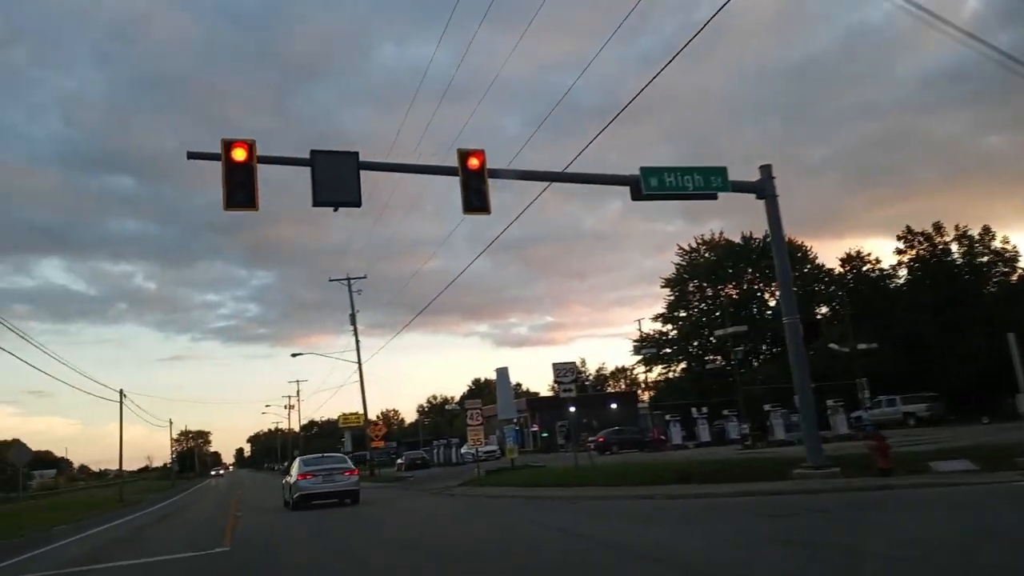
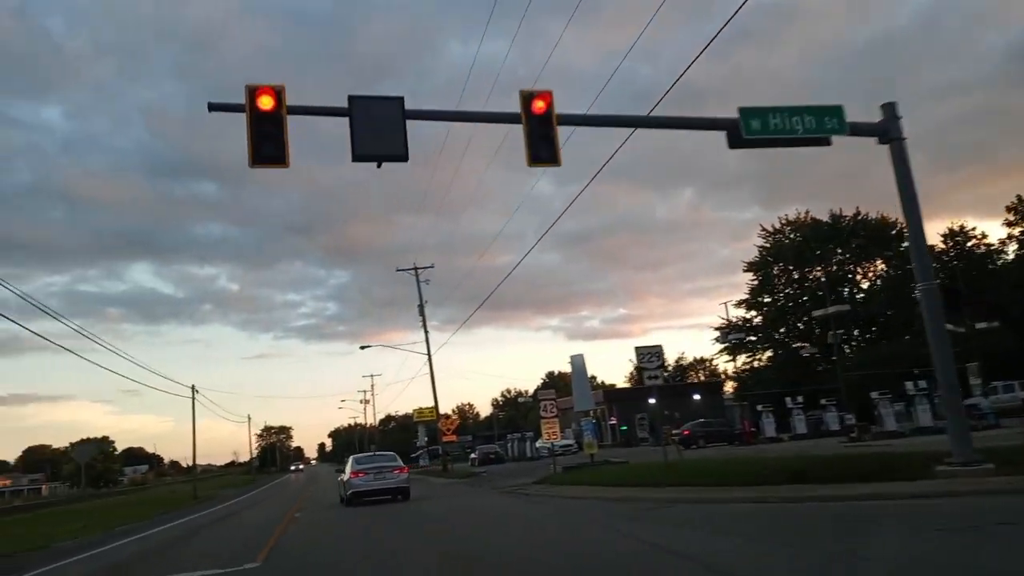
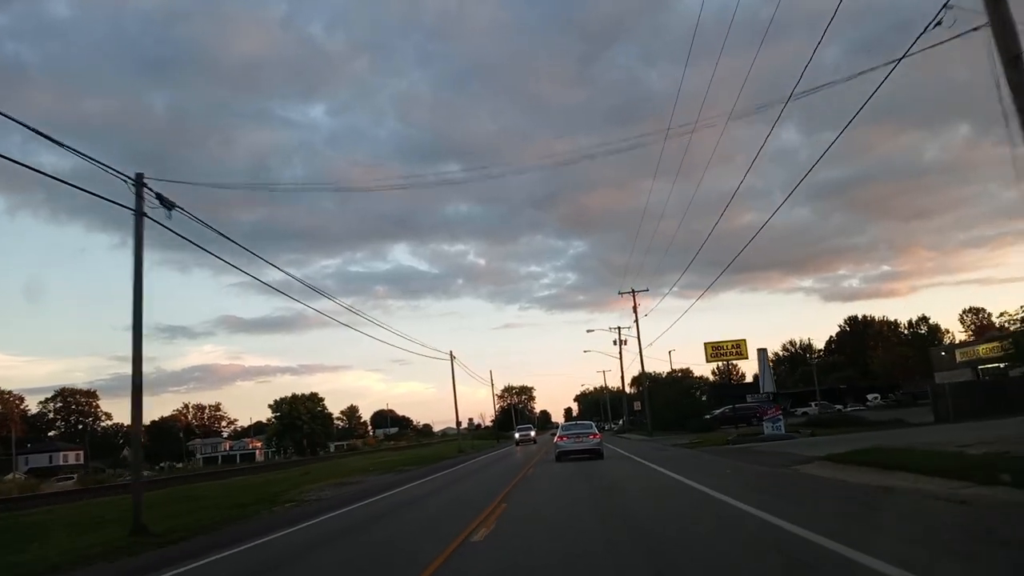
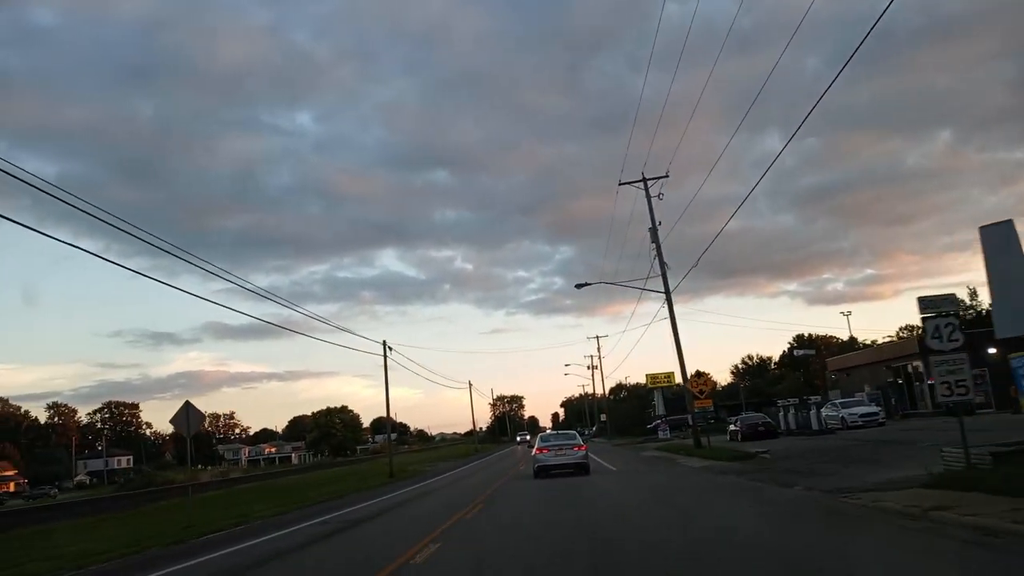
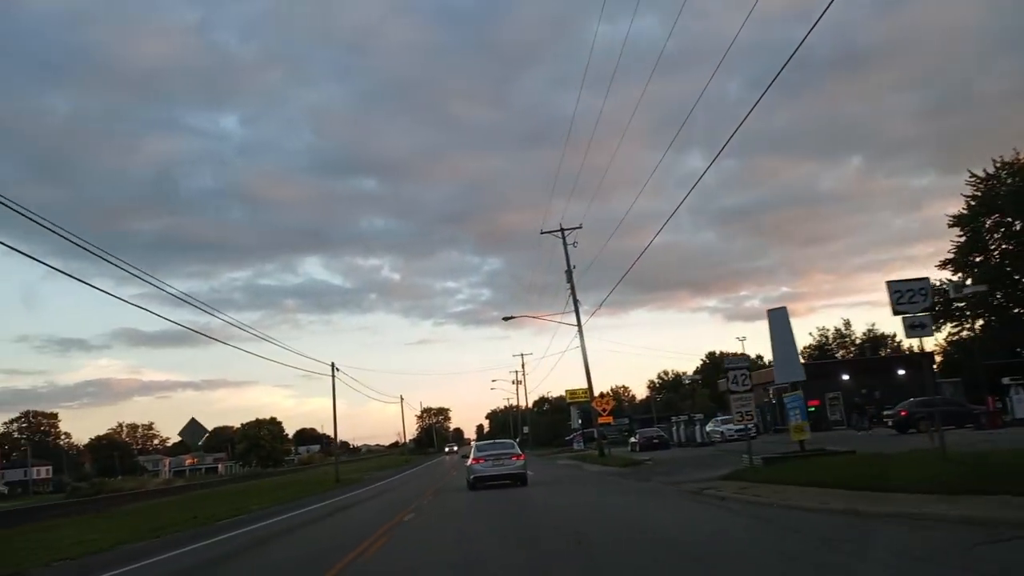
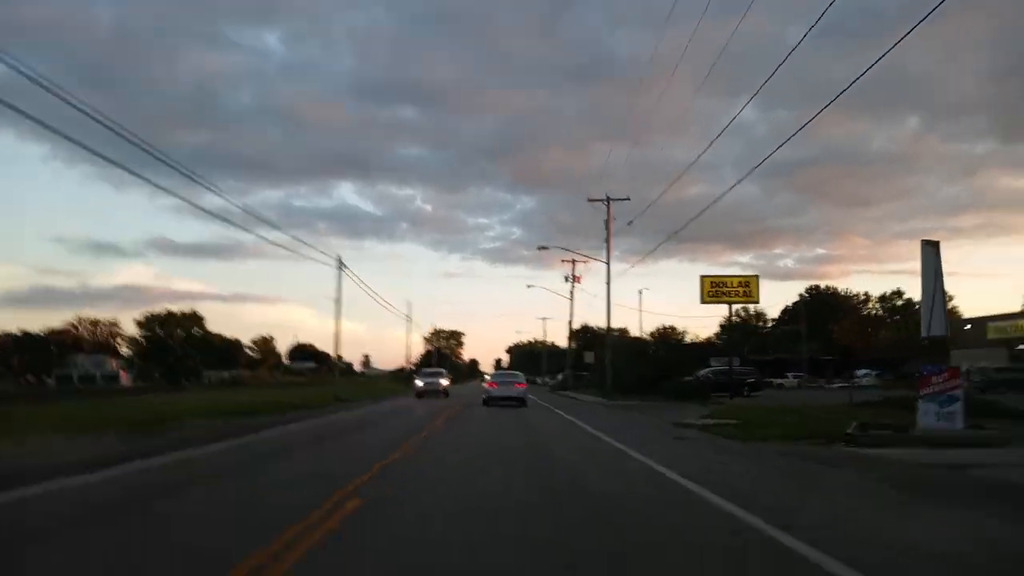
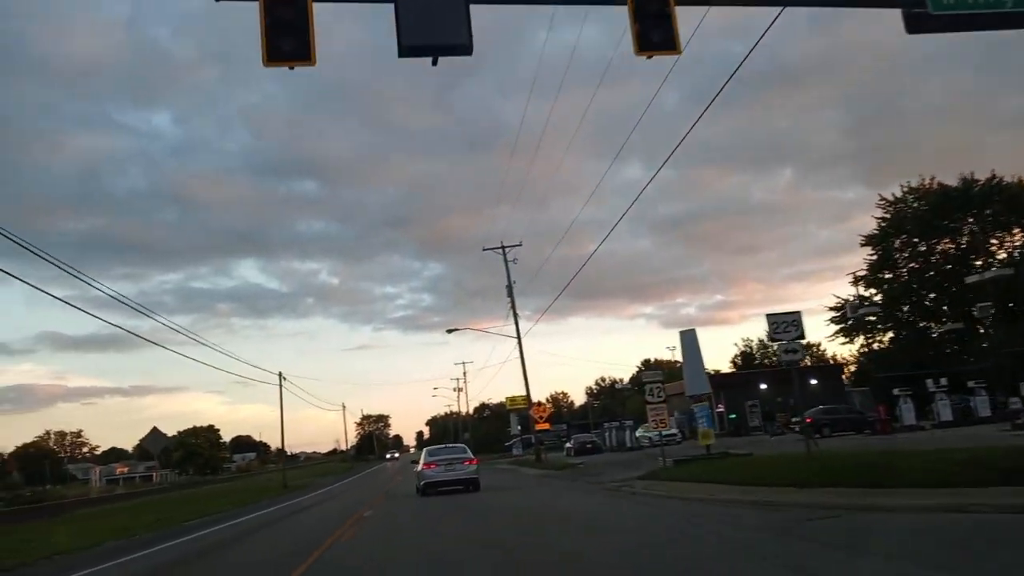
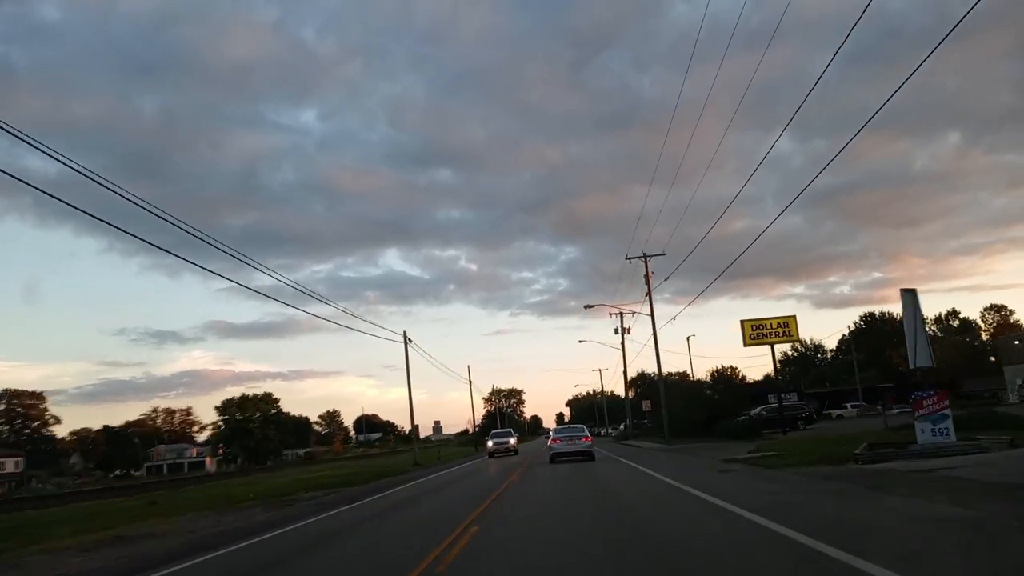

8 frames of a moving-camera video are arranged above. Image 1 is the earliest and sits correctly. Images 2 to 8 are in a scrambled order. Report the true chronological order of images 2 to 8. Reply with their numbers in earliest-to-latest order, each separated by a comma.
2, 7, 5, 4, 3, 8, 6
